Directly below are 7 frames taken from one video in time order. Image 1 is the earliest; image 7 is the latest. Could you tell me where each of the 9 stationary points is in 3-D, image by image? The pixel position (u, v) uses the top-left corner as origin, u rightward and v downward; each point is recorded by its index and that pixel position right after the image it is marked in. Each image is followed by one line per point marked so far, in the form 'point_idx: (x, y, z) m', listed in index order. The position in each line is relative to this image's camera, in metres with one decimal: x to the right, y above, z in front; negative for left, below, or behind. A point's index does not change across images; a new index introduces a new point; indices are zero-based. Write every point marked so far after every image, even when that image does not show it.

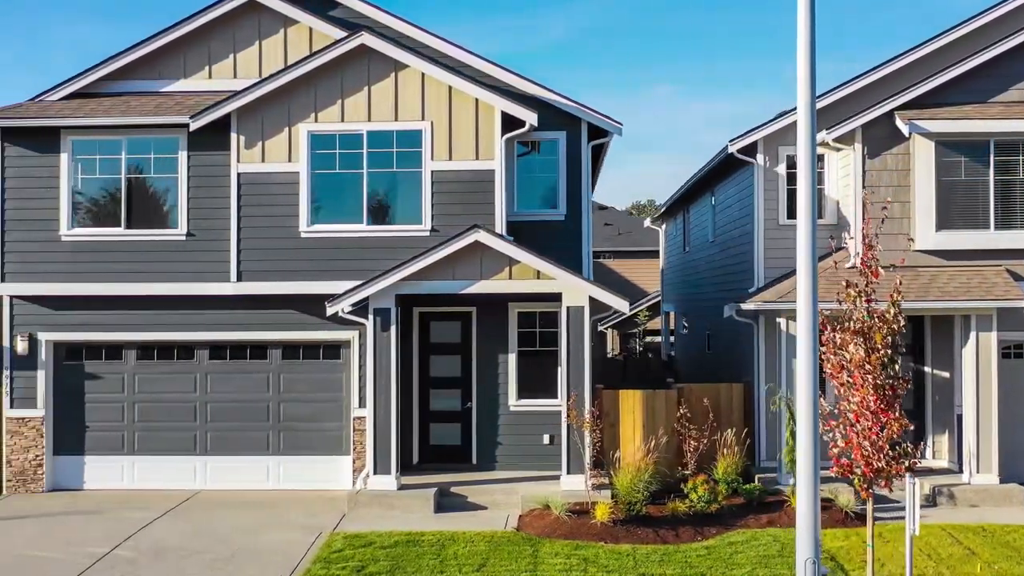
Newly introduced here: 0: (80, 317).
0: (-5.7, -0.4, +12.5) m
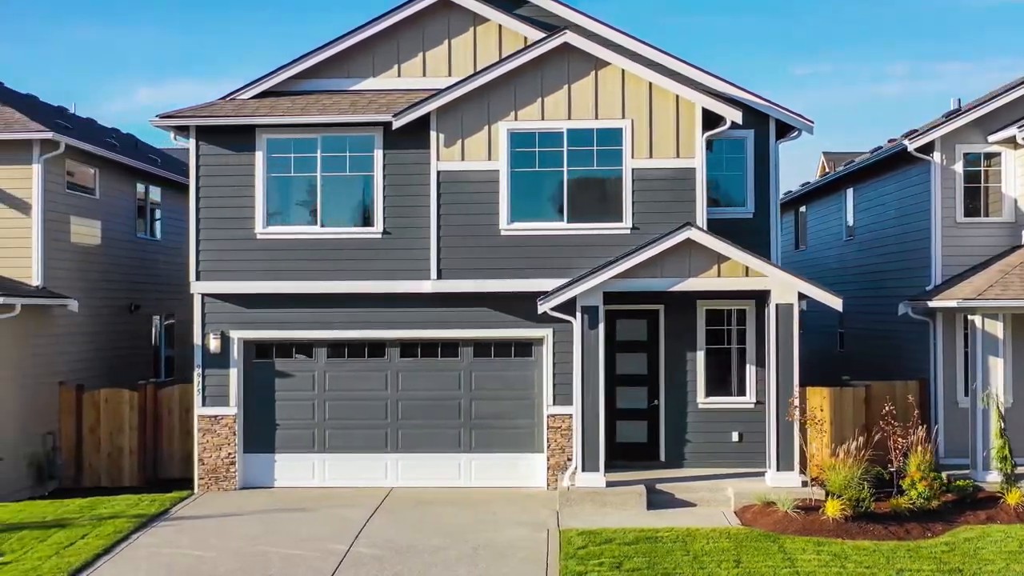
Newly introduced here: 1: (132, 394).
0: (-3.1, -0.3, +12.6) m
1: (-5.5, -1.5, +13.9) m
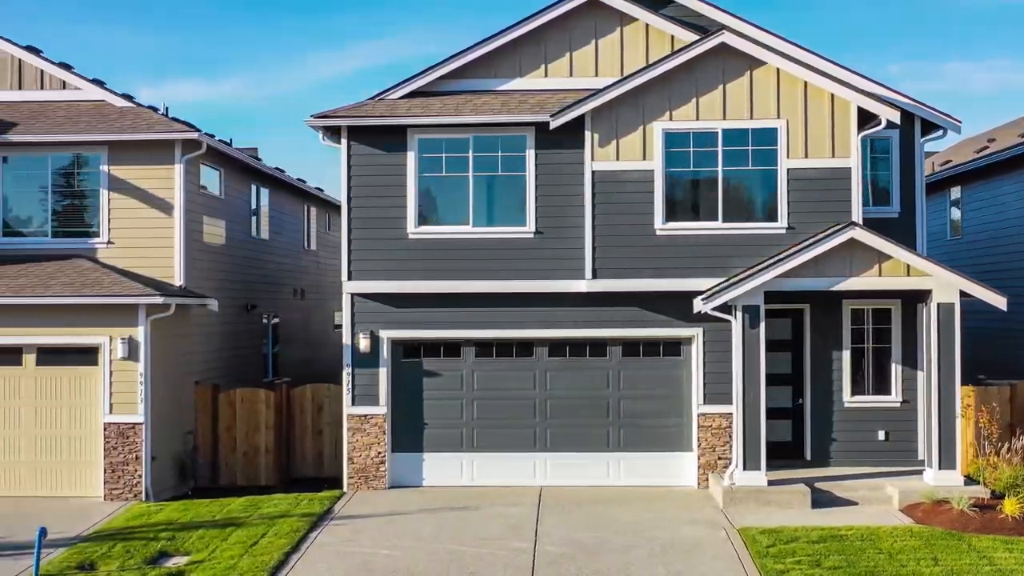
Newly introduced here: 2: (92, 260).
0: (-1.2, -0.3, +12.6) m
1: (-3.5, -1.5, +13.9) m
2: (-5.8, +0.4, +13.3) m
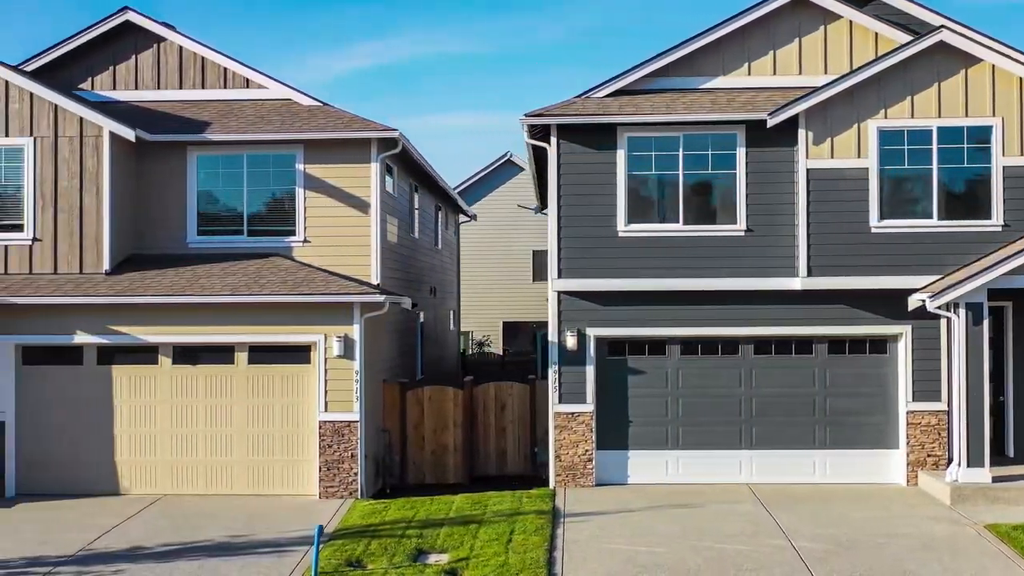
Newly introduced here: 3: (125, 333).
0: (+1.6, -0.3, +12.6) m
1: (-0.8, -1.5, +13.9) m
2: (-3.1, +0.4, +13.3) m
3: (-5.0, -0.6, +12.4) m
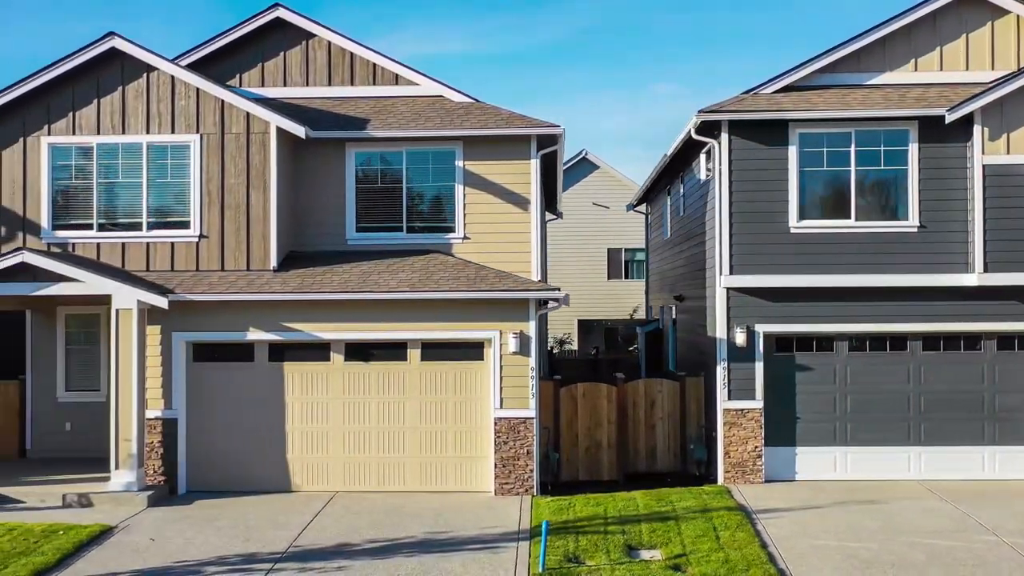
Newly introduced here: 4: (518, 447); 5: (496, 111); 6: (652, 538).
0: (+3.8, -0.3, +12.6) m
1: (+1.4, -1.5, +13.9) m
2: (-0.9, +0.5, +13.3) m
3: (-2.7, -0.5, +12.3) m
4: (+0.1, -2.0, +12.2) m
5: (-0.2, +2.5, +13.6) m
6: (+1.5, -2.7, +10.4) m
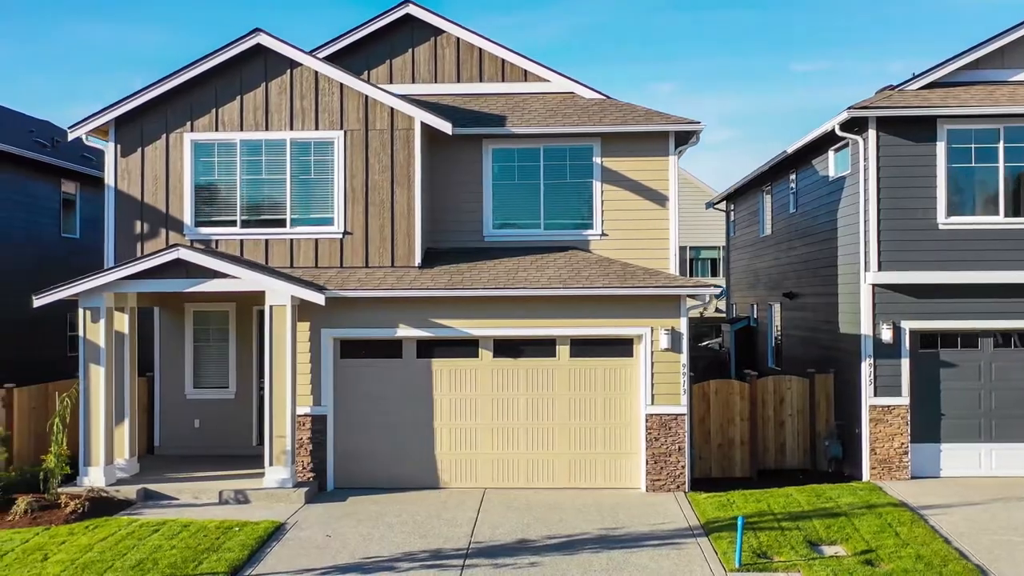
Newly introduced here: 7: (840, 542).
0: (+5.7, -0.2, +12.6) m
1: (+3.4, -1.4, +13.9) m
2: (+1.1, +0.5, +13.3) m
3: (-0.8, -0.5, +12.3) m
4: (+2.0, -2.0, +12.2) m
5: (+1.7, +2.6, +13.6) m
6: (+3.5, -2.7, +10.4) m
7: (+3.5, -2.7, +10.2) m
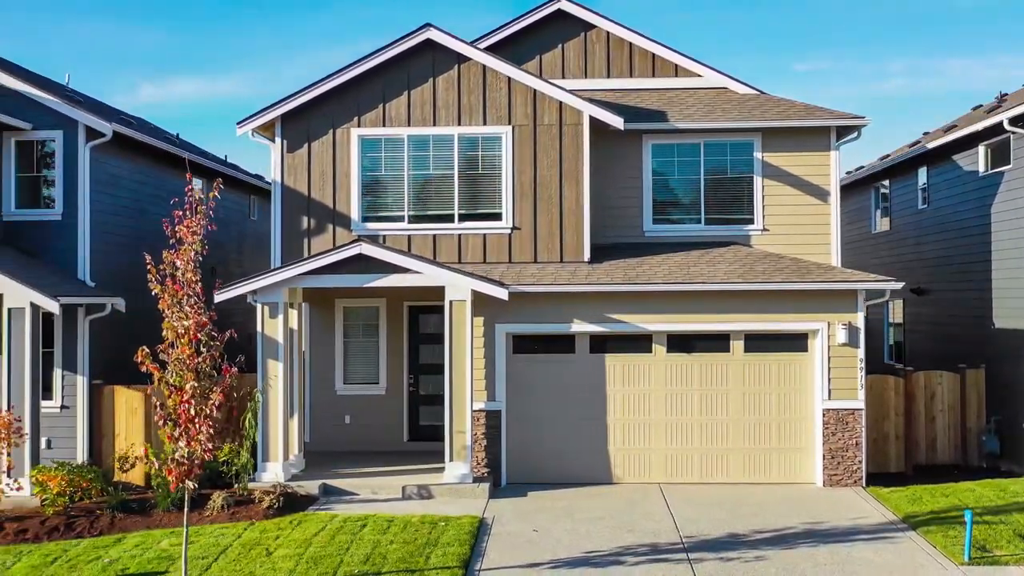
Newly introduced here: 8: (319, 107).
0: (+8.0, -0.1, +12.6) m
1: (+5.6, -1.3, +13.9) m
2: (+3.3, +0.6, +13.3) m
3: (+1.4, -0.4, +12.3) m
4: (+4.3, -1.9, +12.2) m
5: (+4.0, +2.6, +13.6) m
6: (+5.7, -2.6, +10.4) m
7: (+5.8, -2.6, +10.2) m
8: (-2.6, +2.5, +12.9) m
